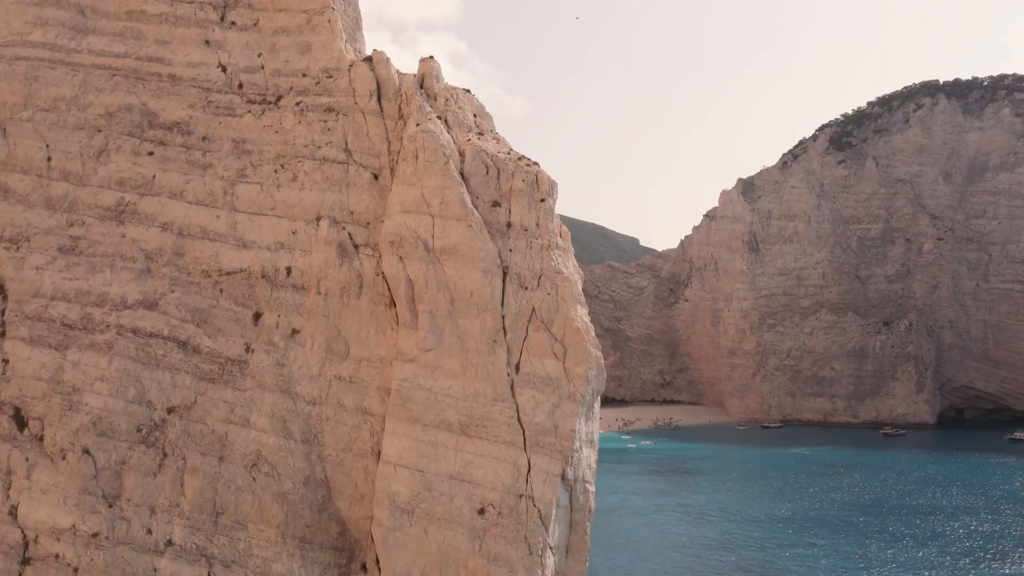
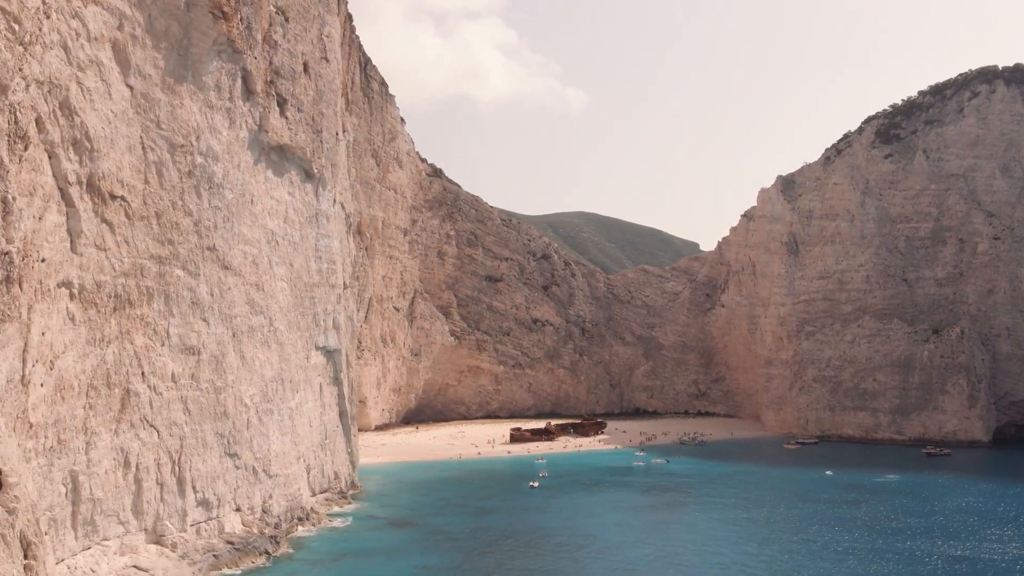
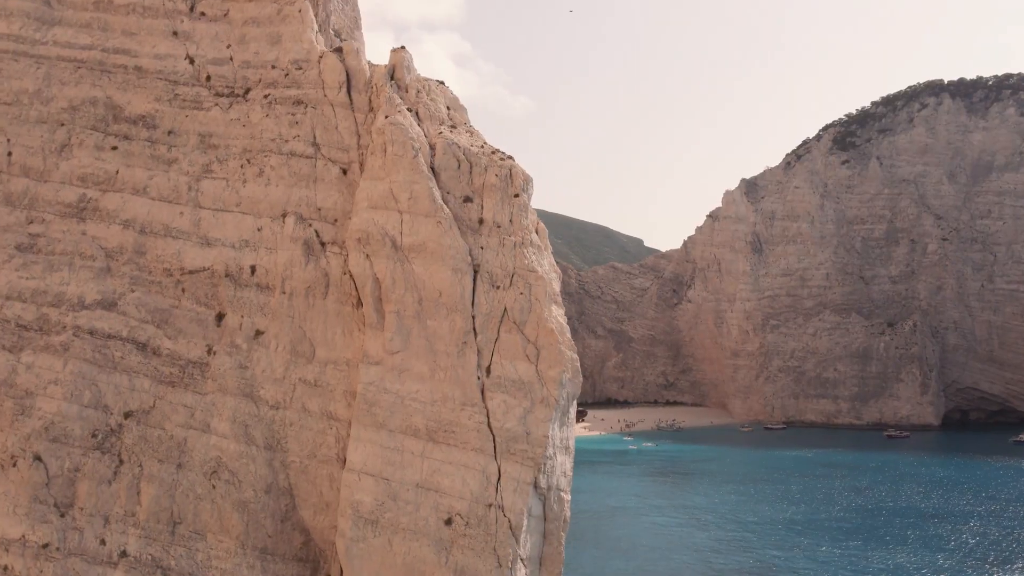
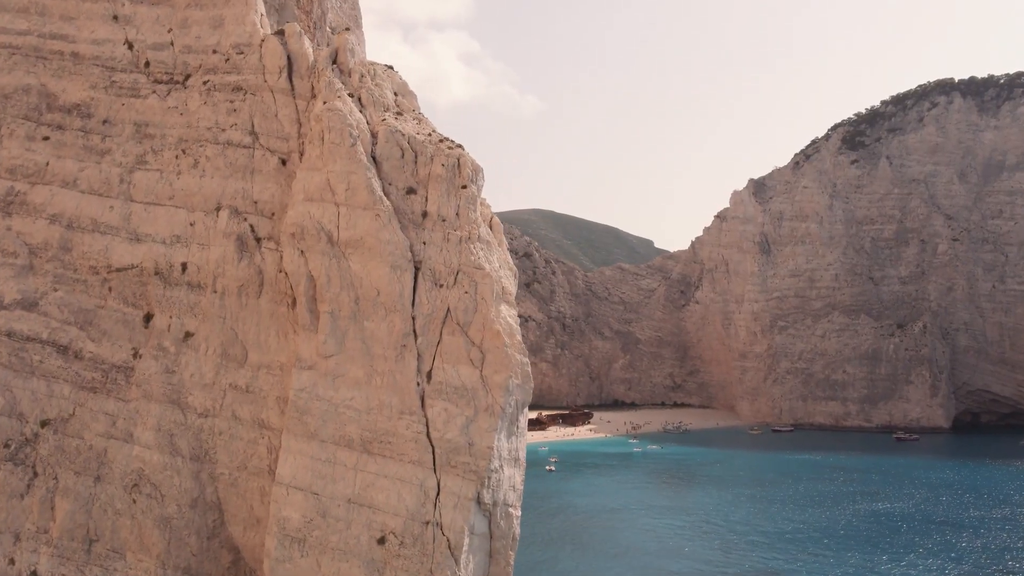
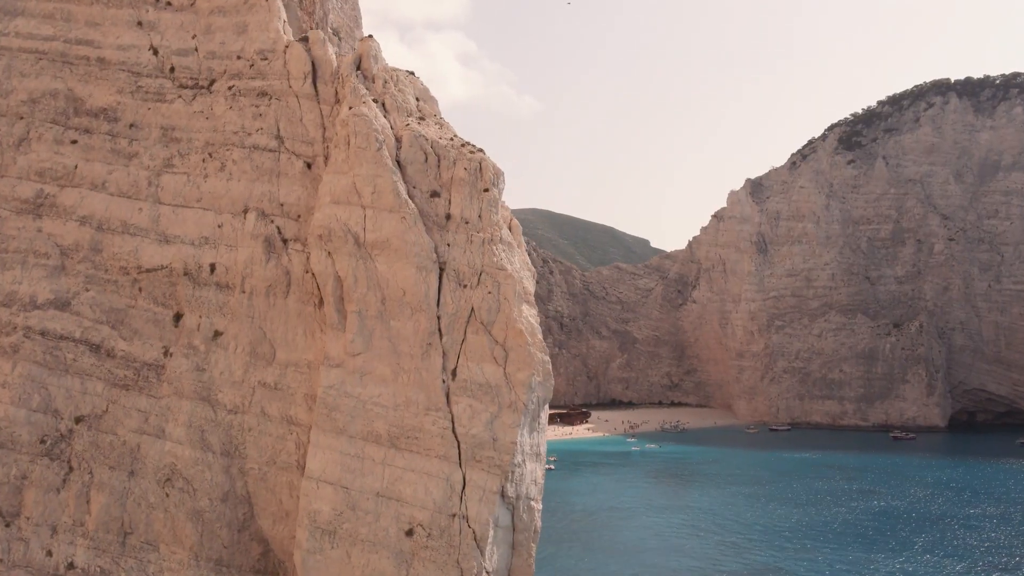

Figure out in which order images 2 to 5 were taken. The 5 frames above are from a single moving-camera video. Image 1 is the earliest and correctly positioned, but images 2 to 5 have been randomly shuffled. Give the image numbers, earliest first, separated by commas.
3, 5, 4, 2
